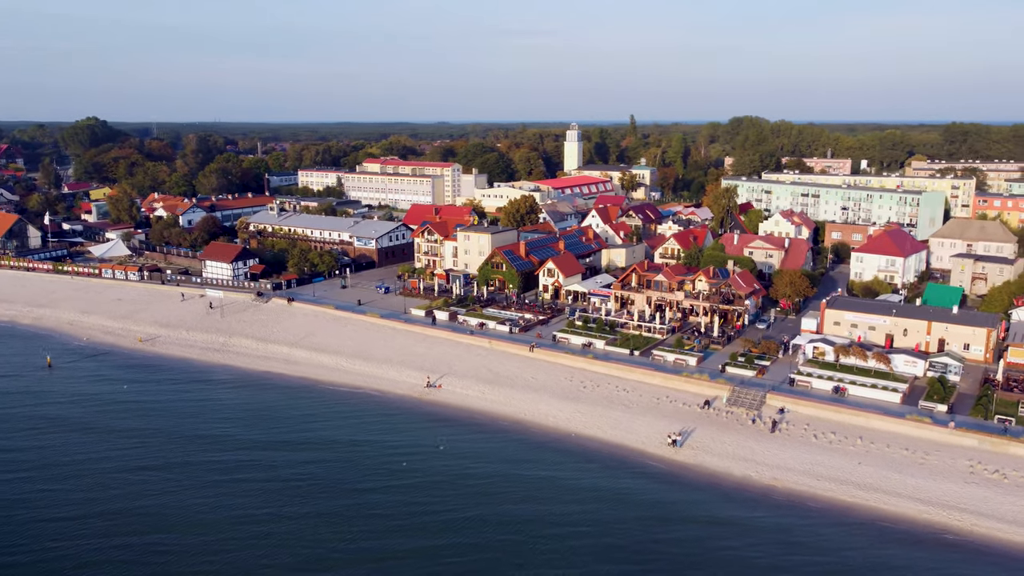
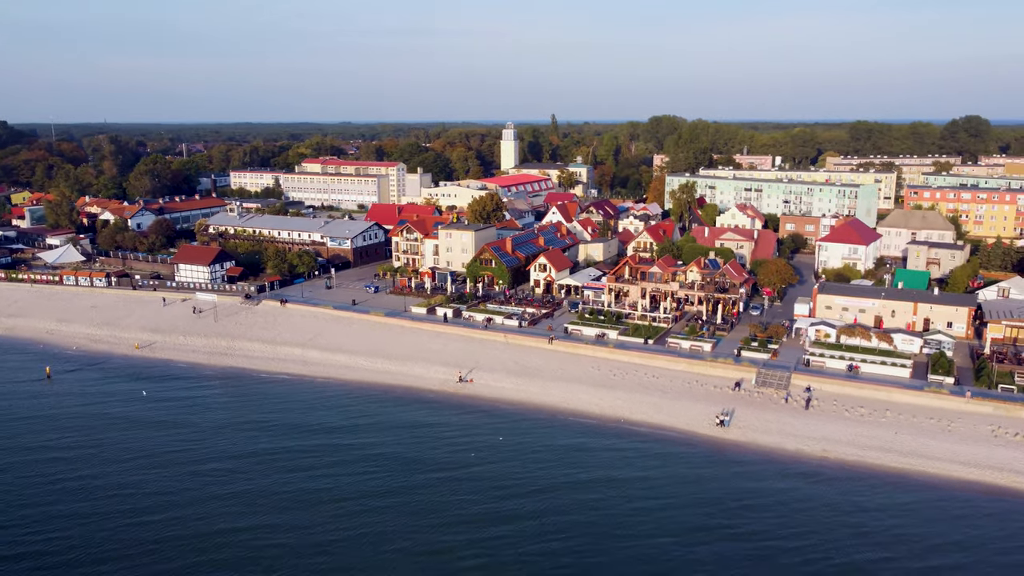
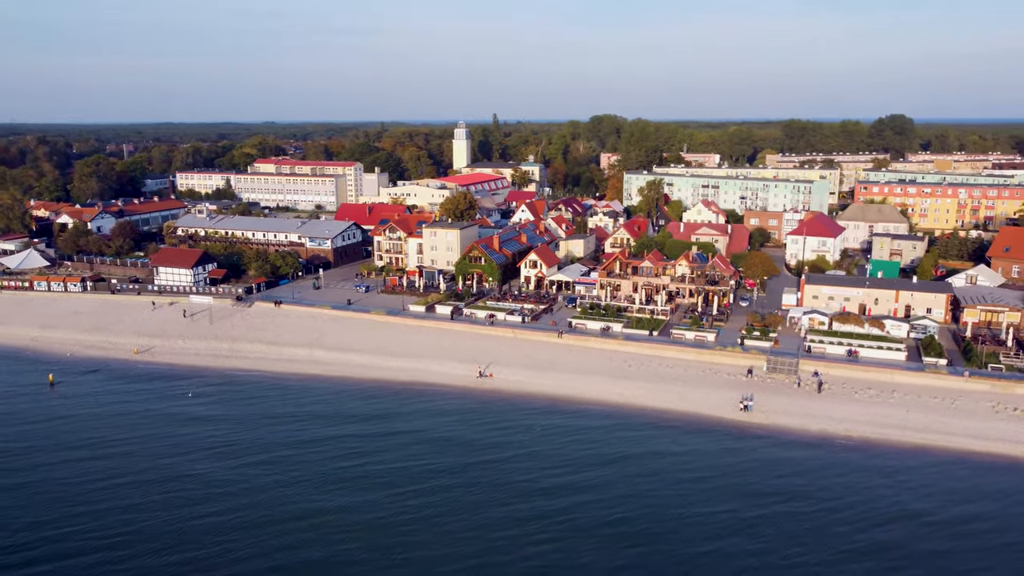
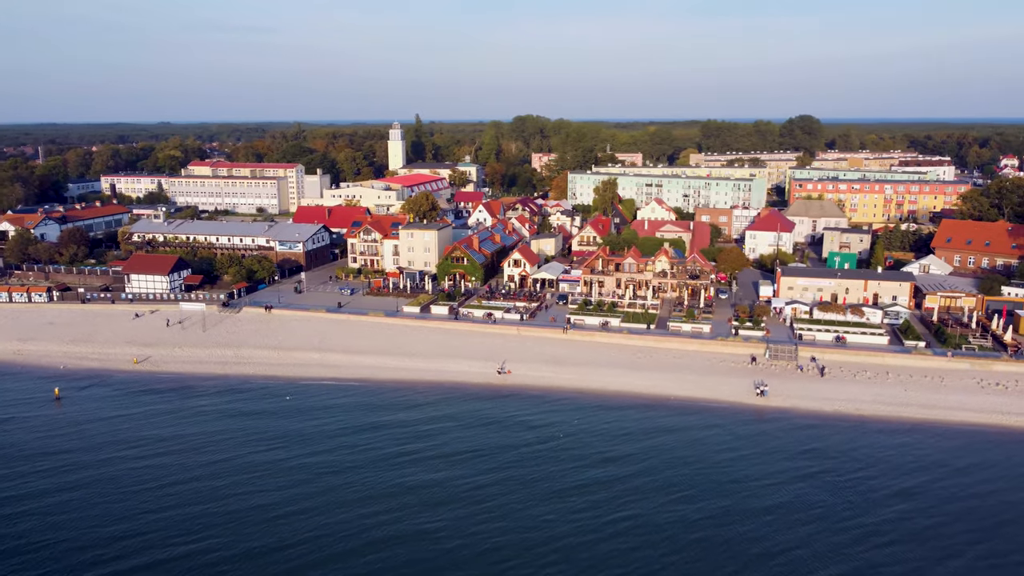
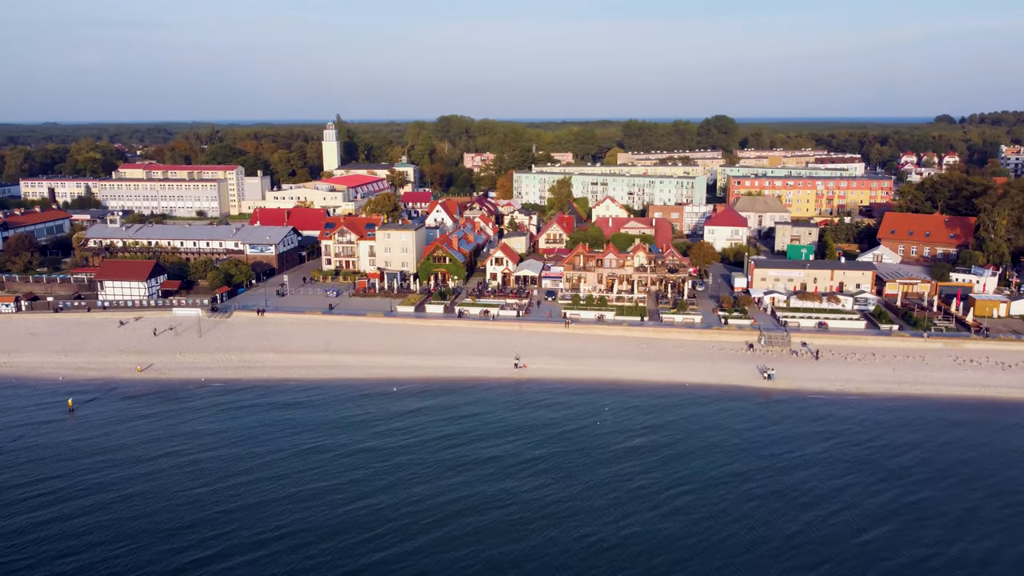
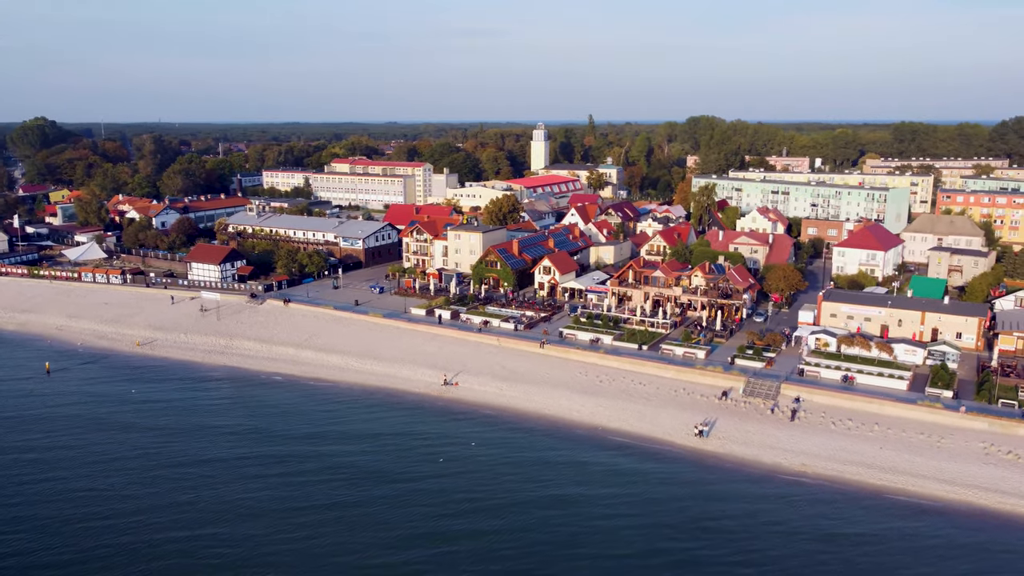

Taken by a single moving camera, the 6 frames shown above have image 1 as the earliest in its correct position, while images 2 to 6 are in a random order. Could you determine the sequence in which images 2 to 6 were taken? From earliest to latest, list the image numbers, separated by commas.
6, 2, 3, 4, 5
